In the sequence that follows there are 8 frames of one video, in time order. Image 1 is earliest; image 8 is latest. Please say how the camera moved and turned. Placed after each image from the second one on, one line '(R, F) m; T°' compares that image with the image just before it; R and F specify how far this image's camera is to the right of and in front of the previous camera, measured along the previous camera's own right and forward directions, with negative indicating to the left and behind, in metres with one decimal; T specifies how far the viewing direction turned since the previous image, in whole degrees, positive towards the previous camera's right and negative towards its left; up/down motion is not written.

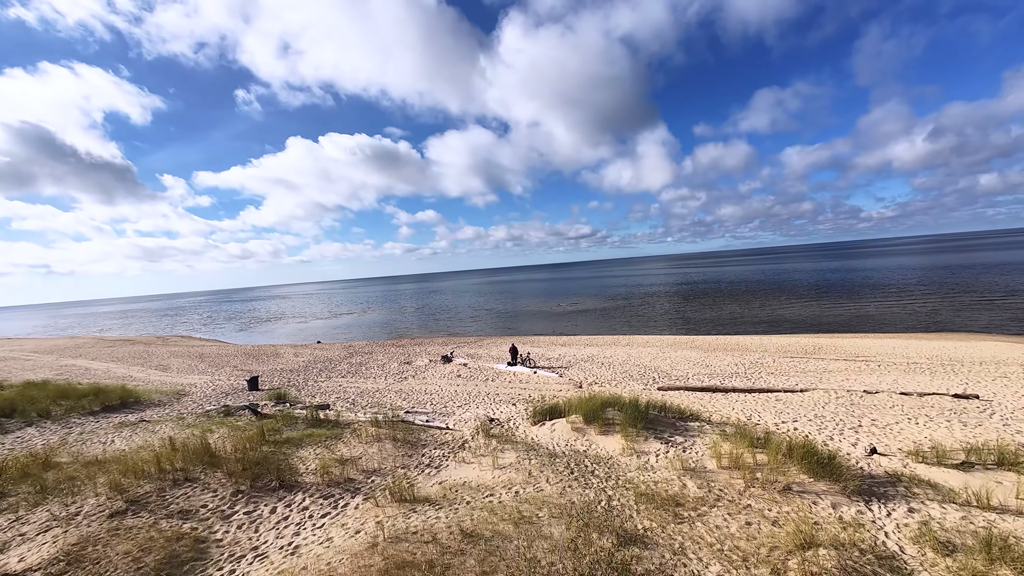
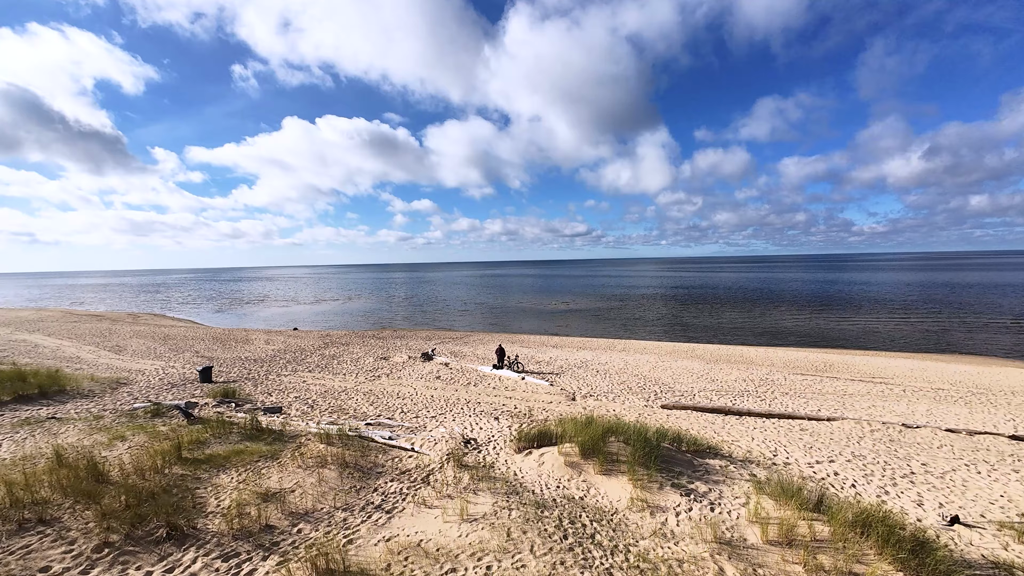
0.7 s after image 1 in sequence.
(+0.1, +2.3) m; +1°
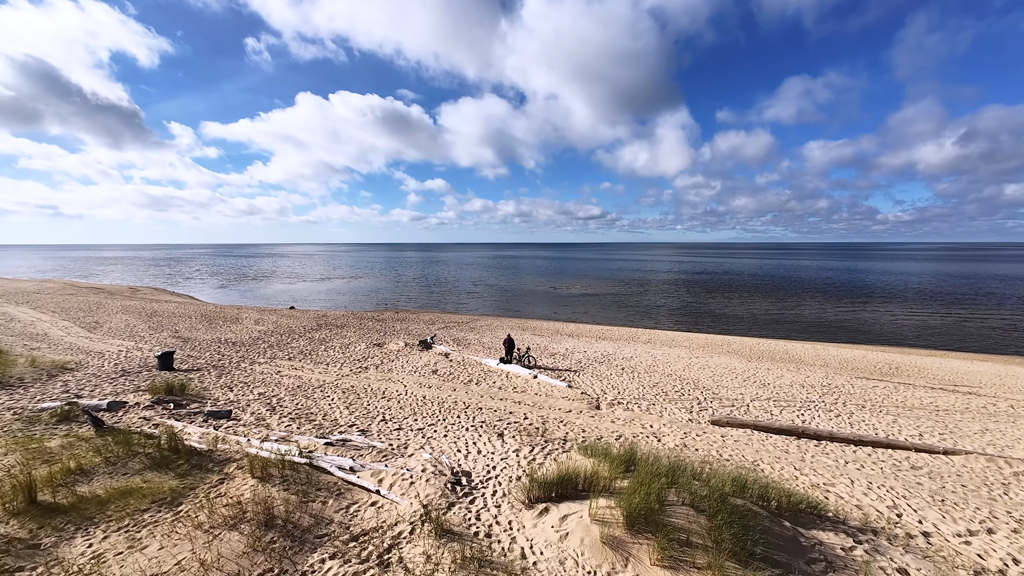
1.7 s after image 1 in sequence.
(0.0, +3.3) m; -2°
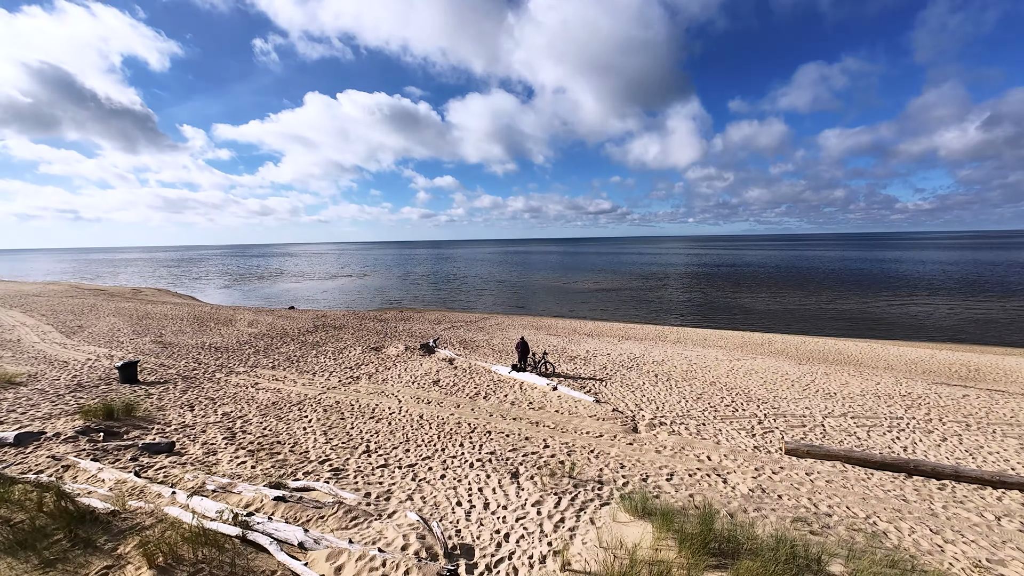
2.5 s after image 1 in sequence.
(-0.1, +2.6) m; -1°
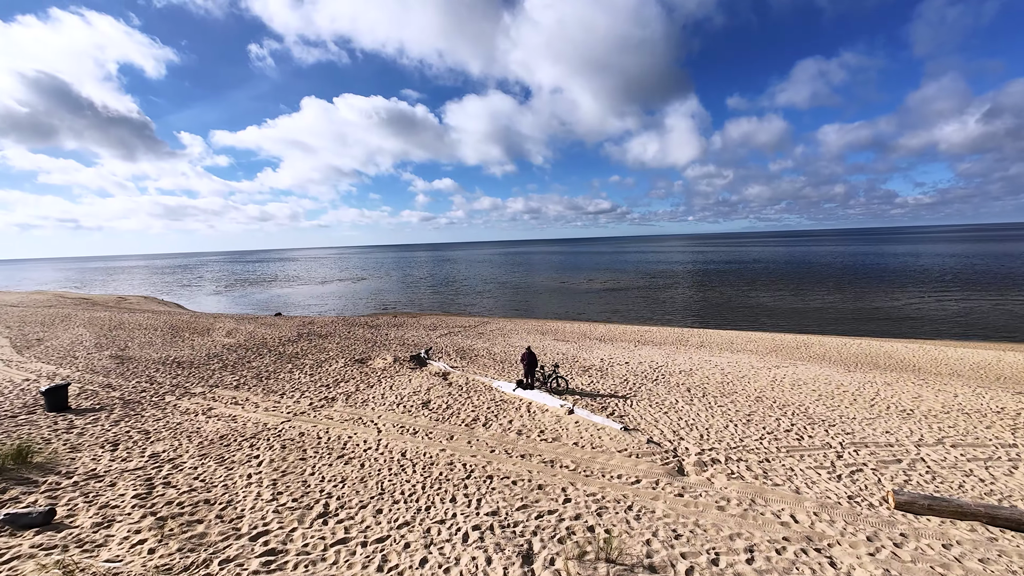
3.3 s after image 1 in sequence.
(-0.1, +2.5) m; 0°
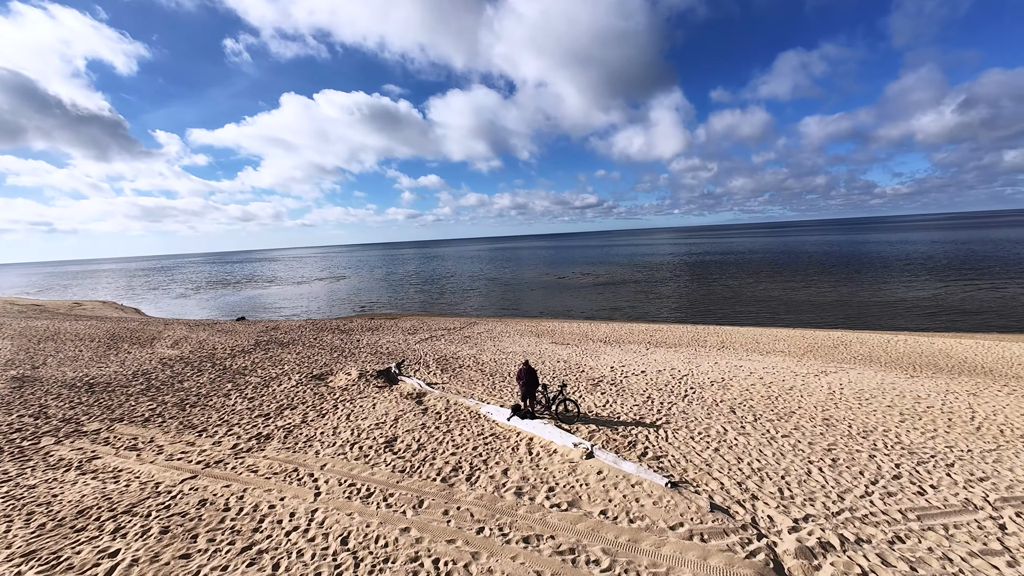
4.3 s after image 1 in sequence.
(-0.1, +3.1) m; +2°
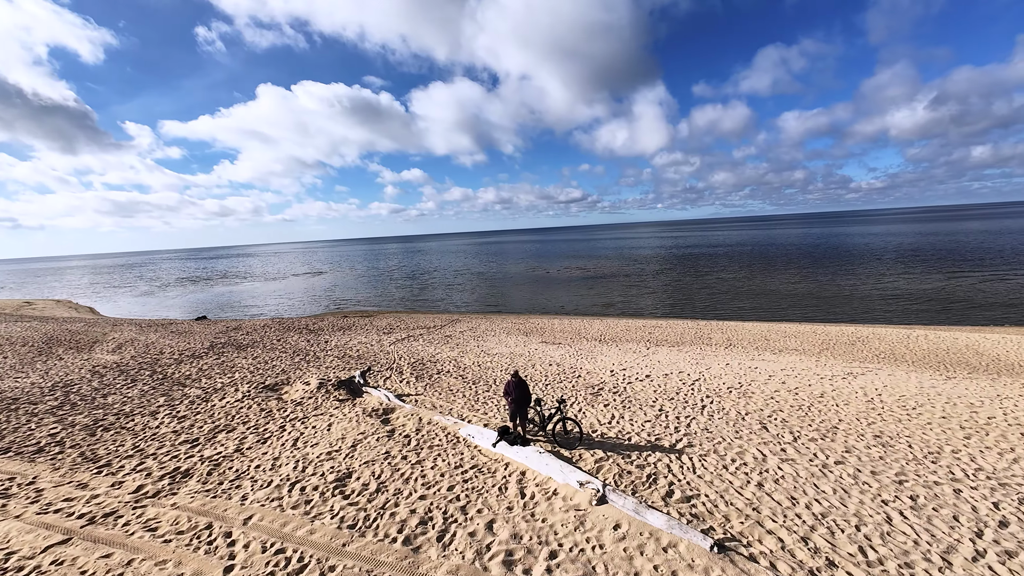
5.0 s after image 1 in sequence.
(0.0, +1.9) m; +2°
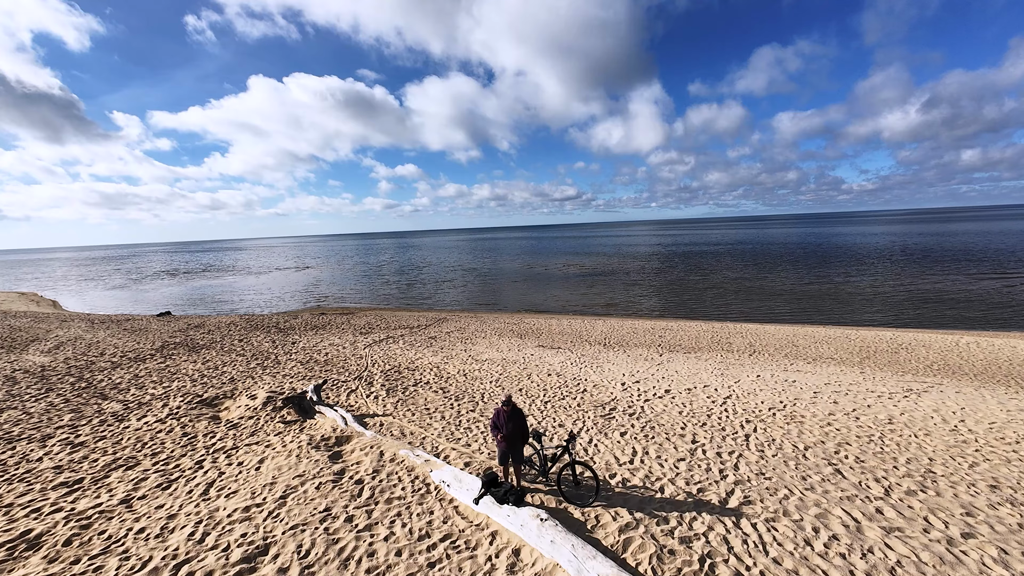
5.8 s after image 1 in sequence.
(0.0, +2.2) m; +1°
